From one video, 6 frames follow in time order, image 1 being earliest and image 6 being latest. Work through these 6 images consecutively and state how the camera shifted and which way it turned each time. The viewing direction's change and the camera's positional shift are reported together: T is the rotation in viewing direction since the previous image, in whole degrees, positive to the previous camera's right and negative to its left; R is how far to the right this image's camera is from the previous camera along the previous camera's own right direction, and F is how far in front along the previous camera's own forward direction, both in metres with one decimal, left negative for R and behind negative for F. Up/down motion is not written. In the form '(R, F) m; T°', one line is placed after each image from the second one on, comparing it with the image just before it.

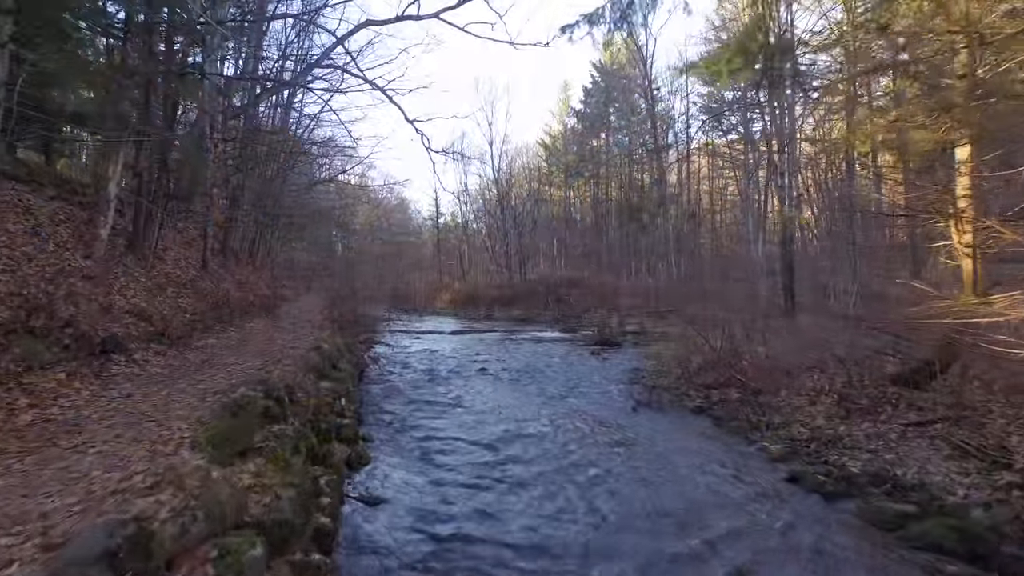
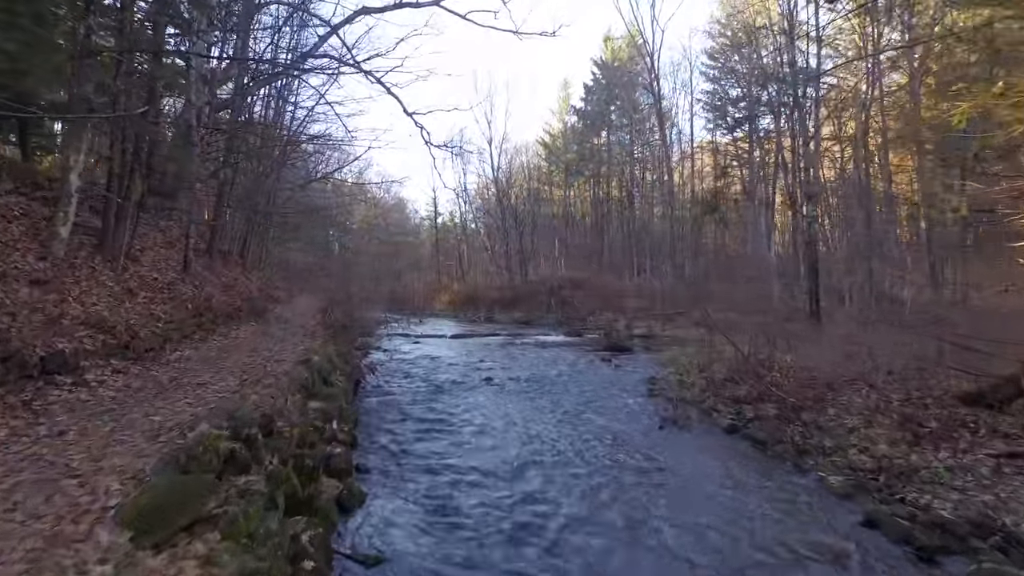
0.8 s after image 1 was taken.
(-0.2, +1.0) m; 0°
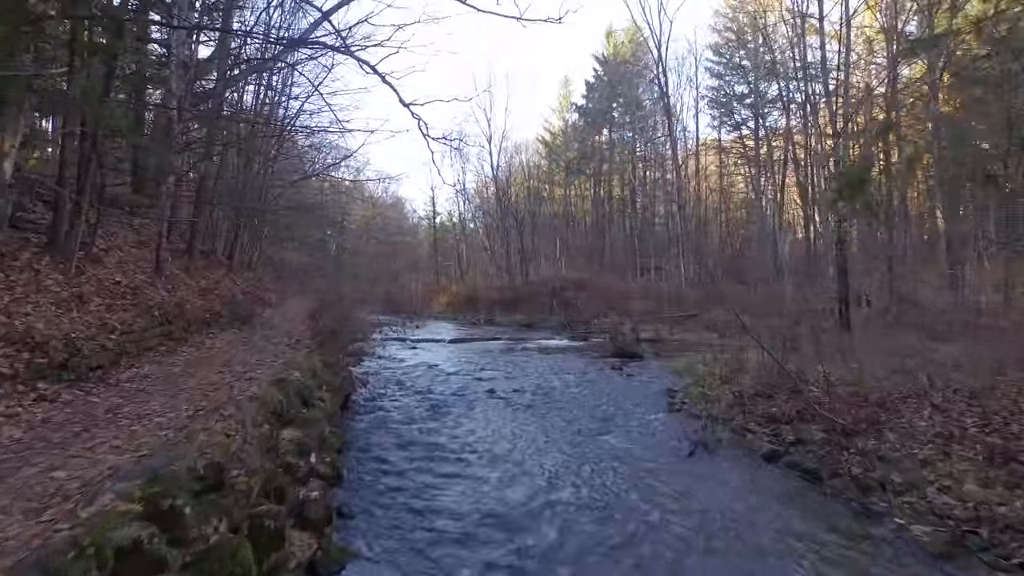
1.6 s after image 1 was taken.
(-0.1, +1.2) m; 0°
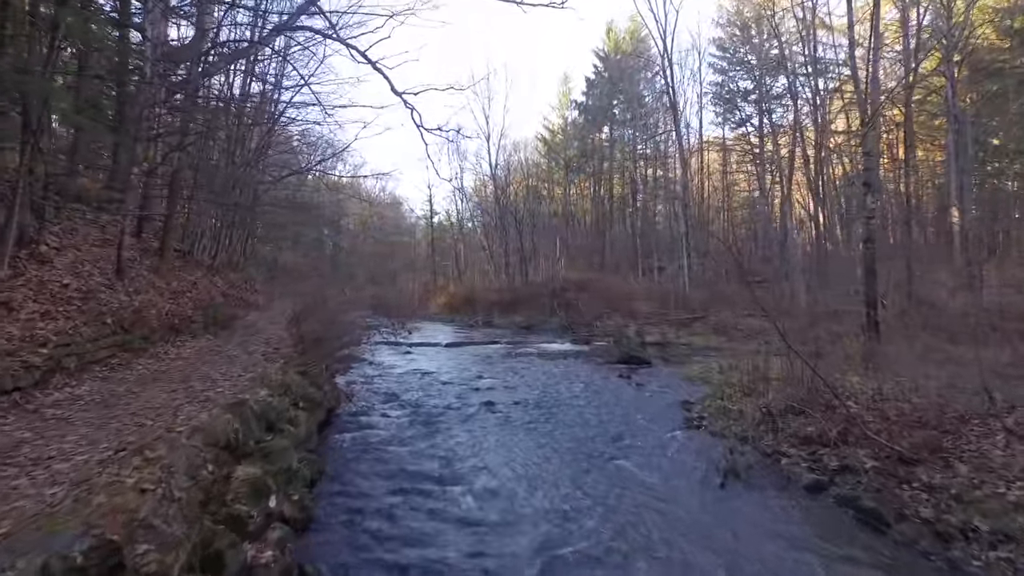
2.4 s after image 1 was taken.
(0.0, +1.1) m; 0°
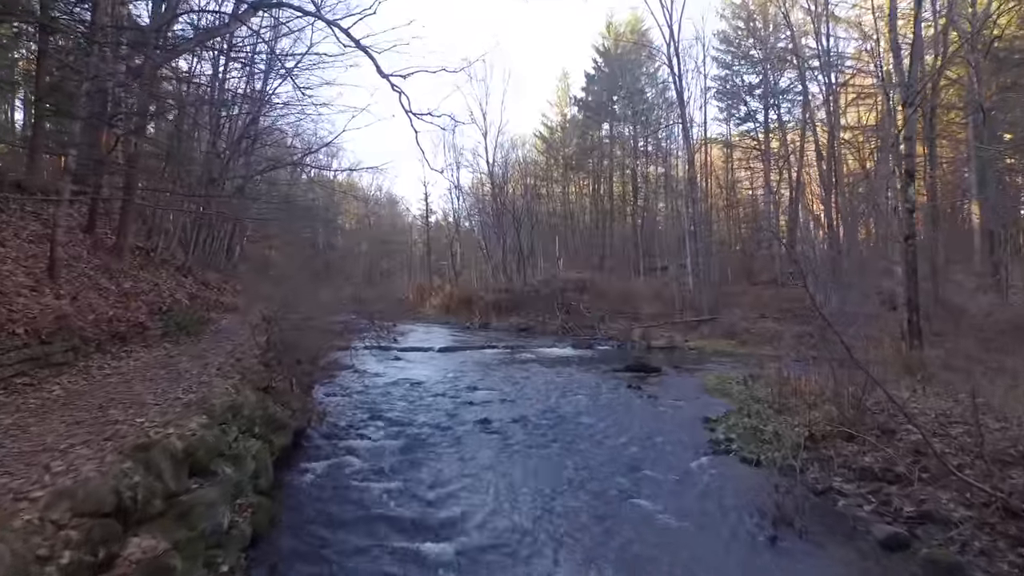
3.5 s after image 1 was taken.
(0.0, +1.4) m; 0°
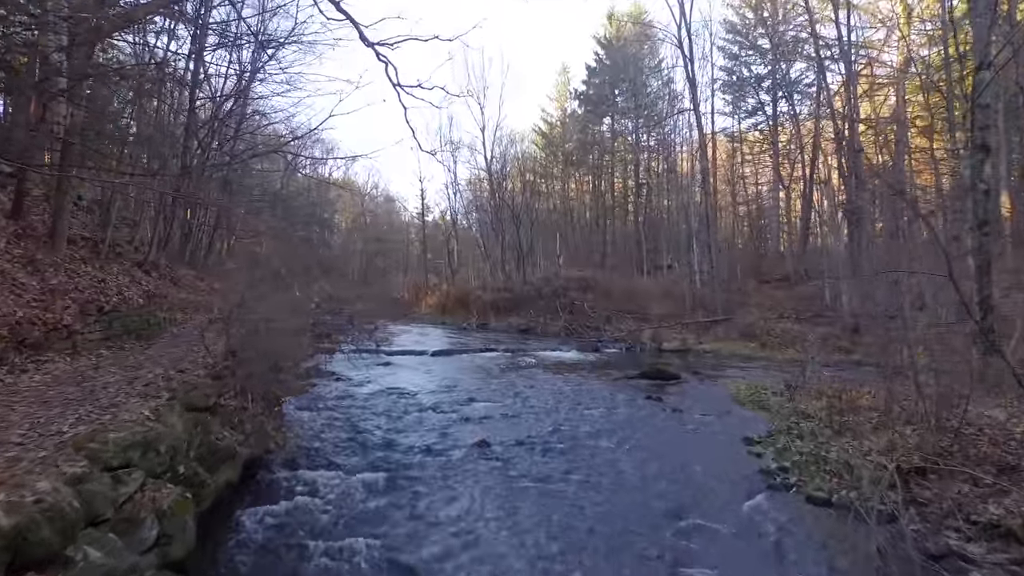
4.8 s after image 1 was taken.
(-0.1, +1.8) m; 0°
